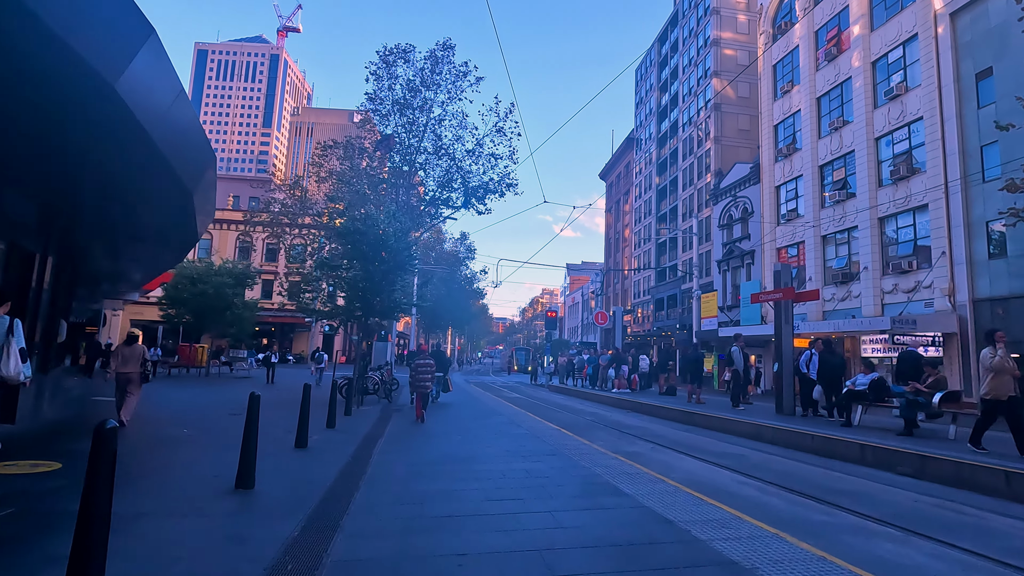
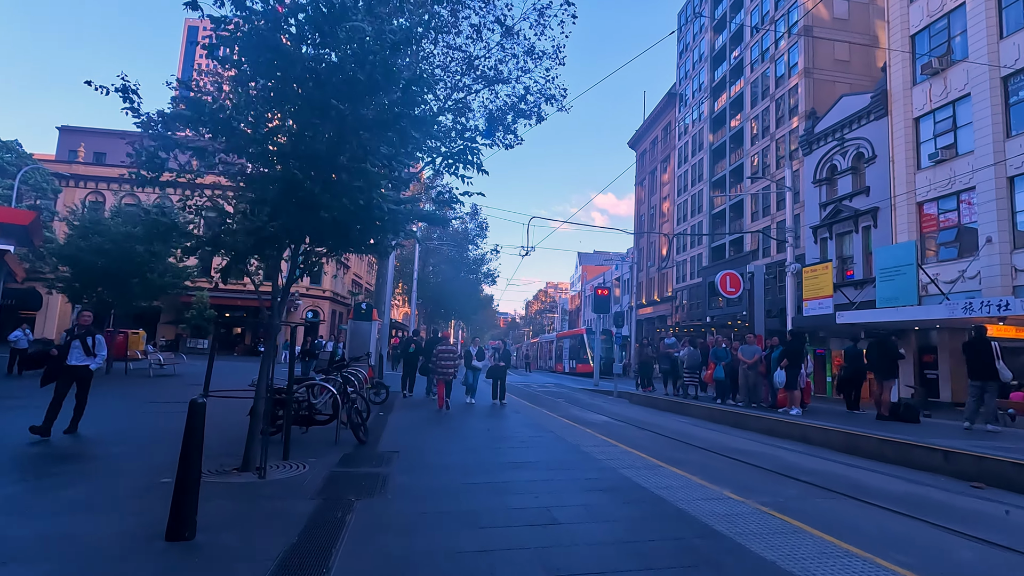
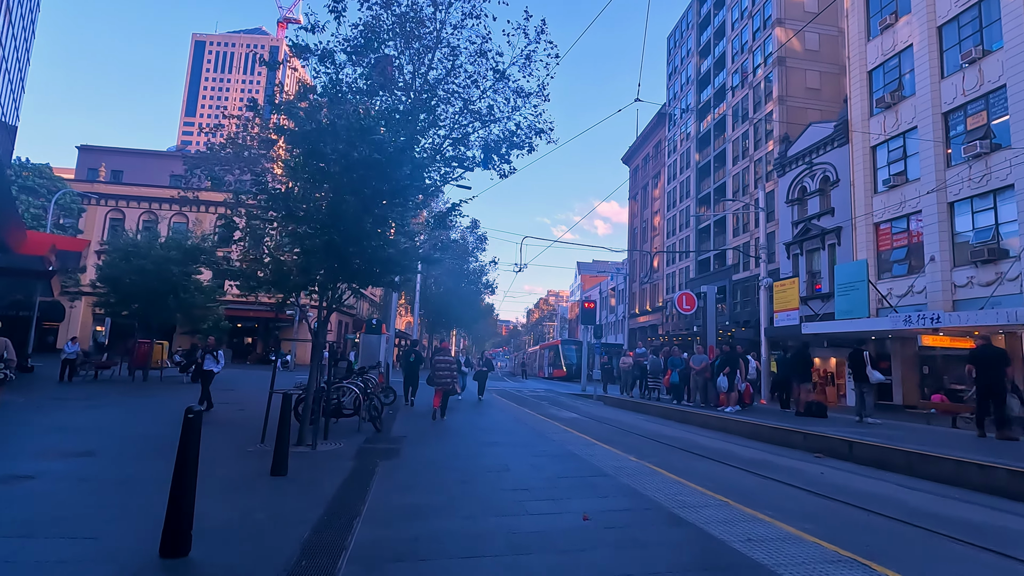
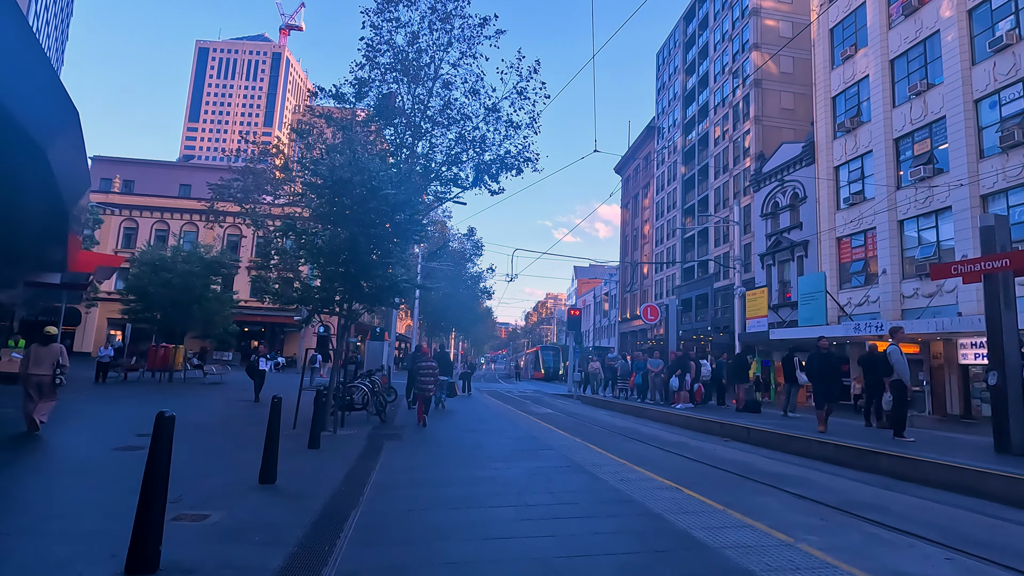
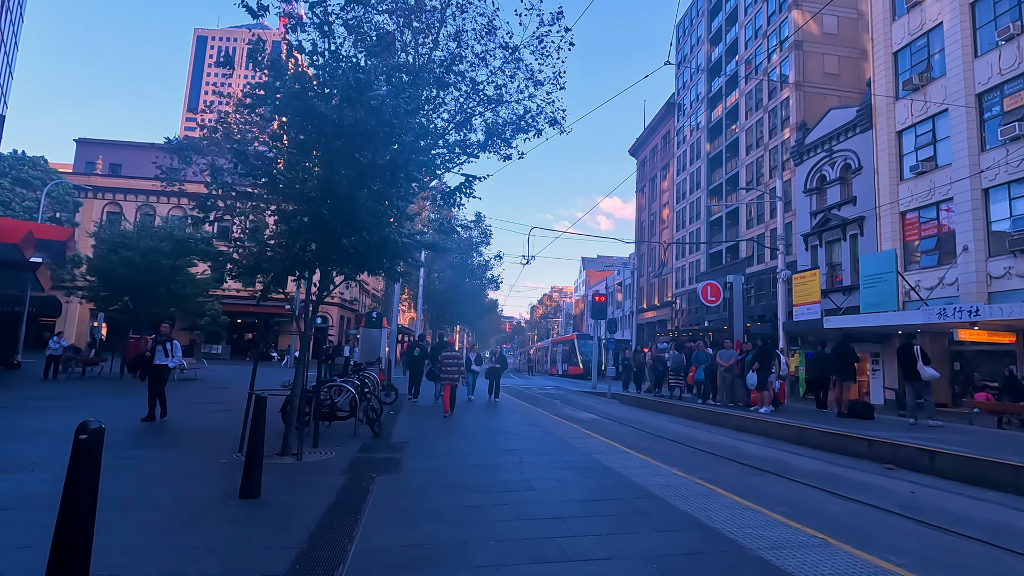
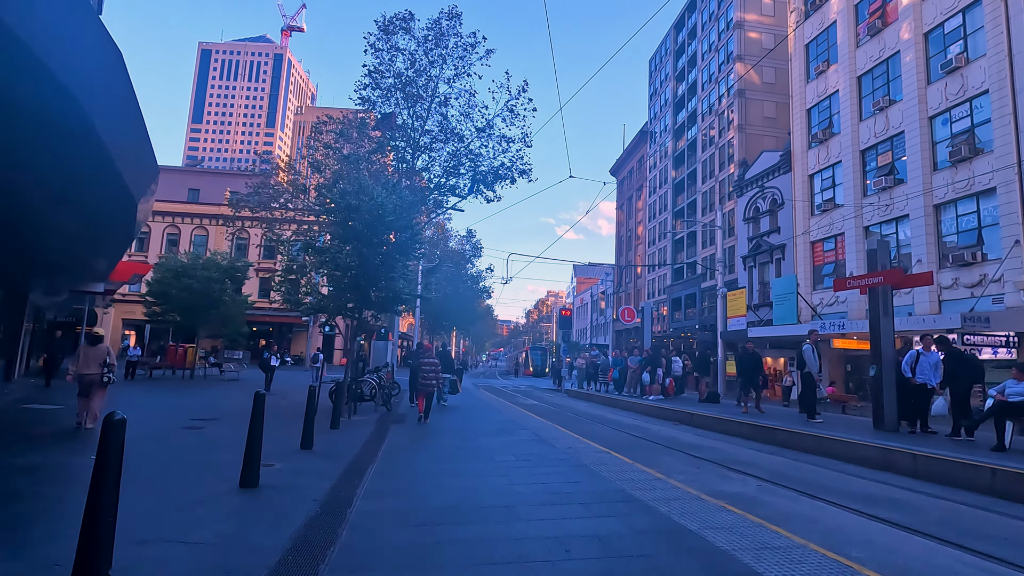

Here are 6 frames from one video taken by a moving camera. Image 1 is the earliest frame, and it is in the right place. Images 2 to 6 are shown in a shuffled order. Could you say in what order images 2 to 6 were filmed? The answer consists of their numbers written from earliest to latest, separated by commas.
6, 4, 3, 5, 2
